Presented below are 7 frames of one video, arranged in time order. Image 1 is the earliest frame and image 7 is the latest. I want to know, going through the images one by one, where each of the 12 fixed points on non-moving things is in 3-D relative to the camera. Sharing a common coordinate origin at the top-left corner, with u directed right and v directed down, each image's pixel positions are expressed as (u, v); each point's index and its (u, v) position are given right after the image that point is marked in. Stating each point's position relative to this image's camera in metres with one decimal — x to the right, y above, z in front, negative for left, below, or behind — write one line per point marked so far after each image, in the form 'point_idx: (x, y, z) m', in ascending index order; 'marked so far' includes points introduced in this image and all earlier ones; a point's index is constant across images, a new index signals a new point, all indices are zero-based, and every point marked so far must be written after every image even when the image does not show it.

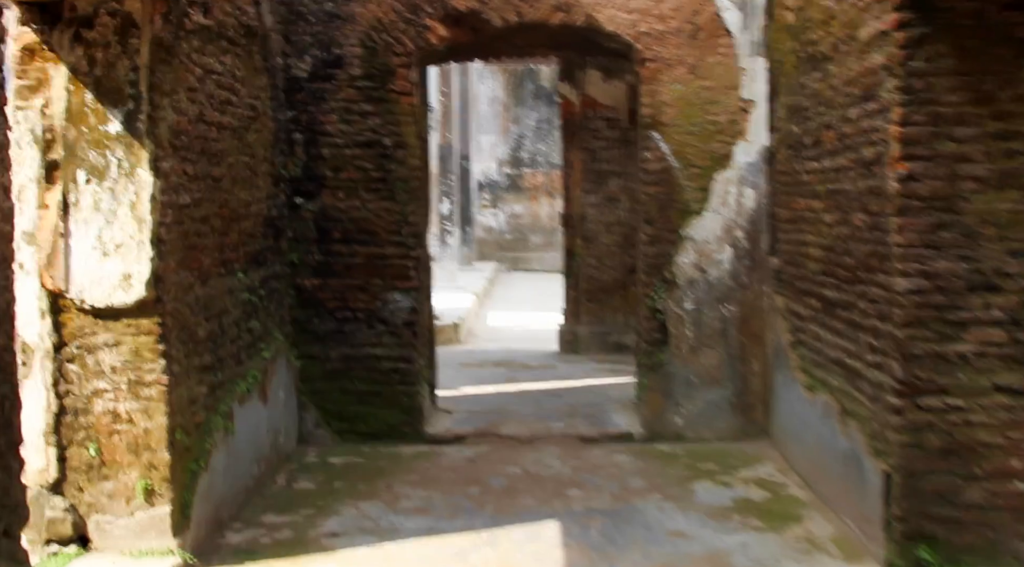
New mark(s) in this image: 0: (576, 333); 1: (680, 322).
0: (+0.4, -0.3, +7.5) m
1: (+0.7, -0.2, +4.7) m
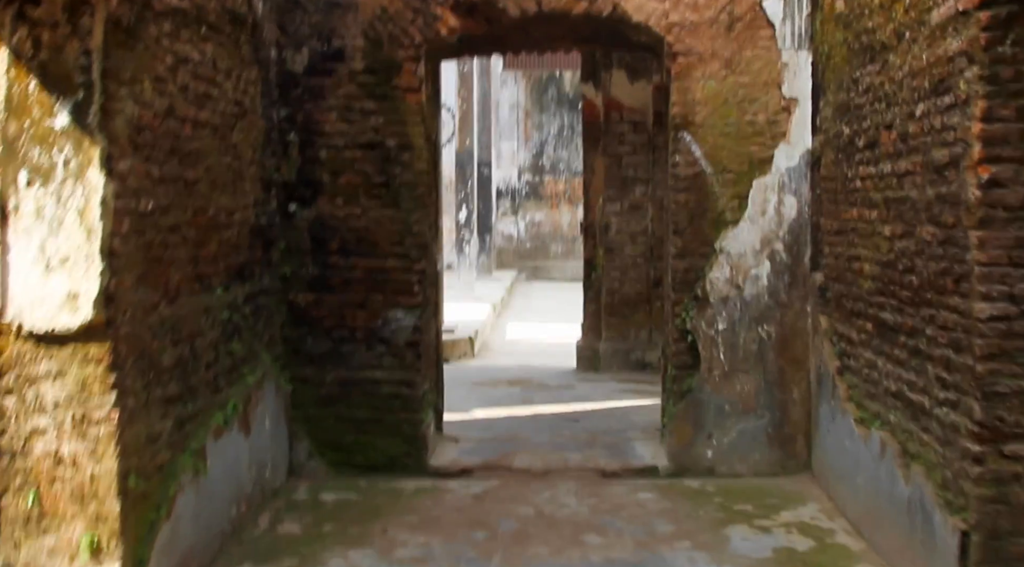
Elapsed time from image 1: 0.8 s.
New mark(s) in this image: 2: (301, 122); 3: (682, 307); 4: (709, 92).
0: (+0.6, -0.4, +7.0) m
1: (+0.8, -0.2, +4.2) m
2: (-0.9, +0.7, +4.3) m
3: (+0.7, -0.1, +4.3) m
4: (+0.8, +0.8, +4.2) m
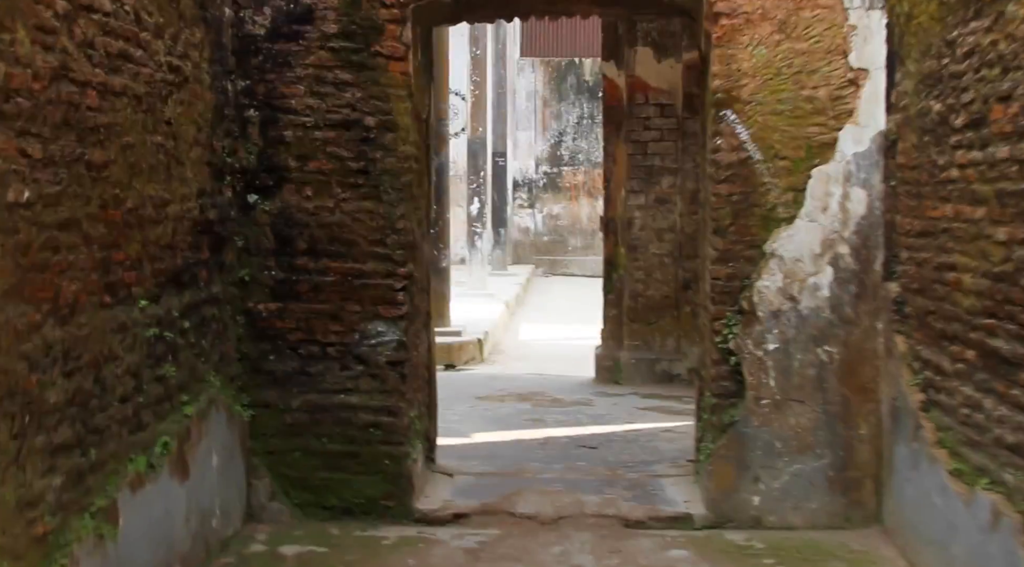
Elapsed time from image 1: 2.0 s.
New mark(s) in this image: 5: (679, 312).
0: (+0.6, -0.5, +6.2) m
1: (+0.8, -0.3, +3.5) m
2: (-0.8, +0.6, +3.6) m
3: (+0.7, -0.1, +3.5) m
4: (+0.8, +0.7, +3.4) m
5: (+1.0, -0.2, +6.1) m
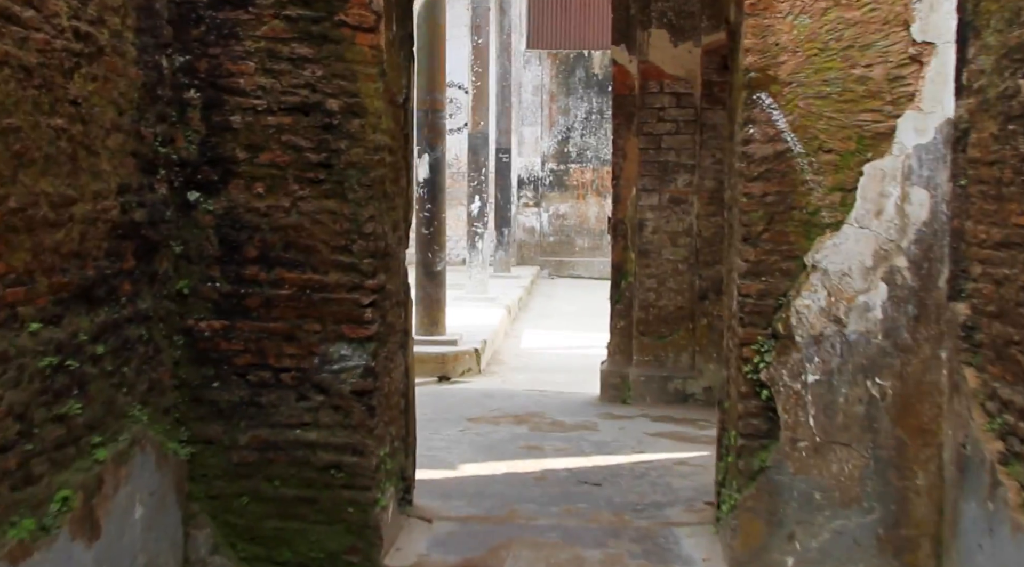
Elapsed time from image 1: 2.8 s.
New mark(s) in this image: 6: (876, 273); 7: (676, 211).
0: (+0.6, -0.5, +5.7) m
1: (+0.8, -0.3, +2.9) m
2: (-0.9, +0.6, +3.0) m
3: (+0.7, -0.2, +2.9) m
4: (+0.8, +0.7, +2.9) m
5: (+1.0, -0.2, +5.6) m
6: (+1.0, 0.0, +2.8) m
7: (+0.9, +0.4, +5.6) m
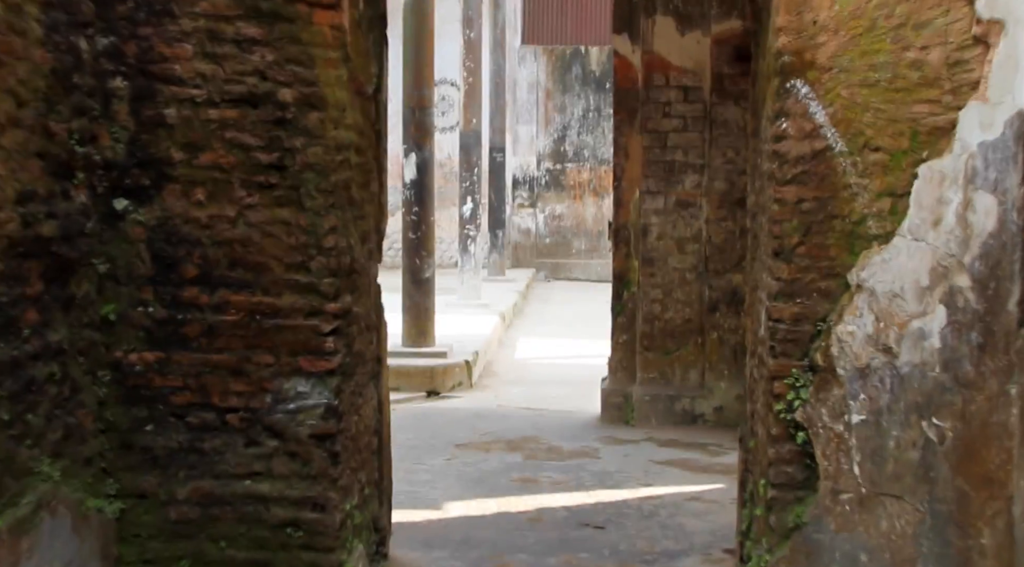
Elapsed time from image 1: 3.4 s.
0: (+0.6, -0.5, +5.2) m
1: (+0.8, -0.4, +2.4) m
2: (-0.9, +0.5, +2.5) m
3: (+0.6, -0.2, +2.5) m
4: (+0.7, +0.6, +2.4) m
5: (+0.9, -0.3, +5.1) m
6: (+1.0, 0.0, +2.4) m
7: (+0.8, +0.3, +5.1) m
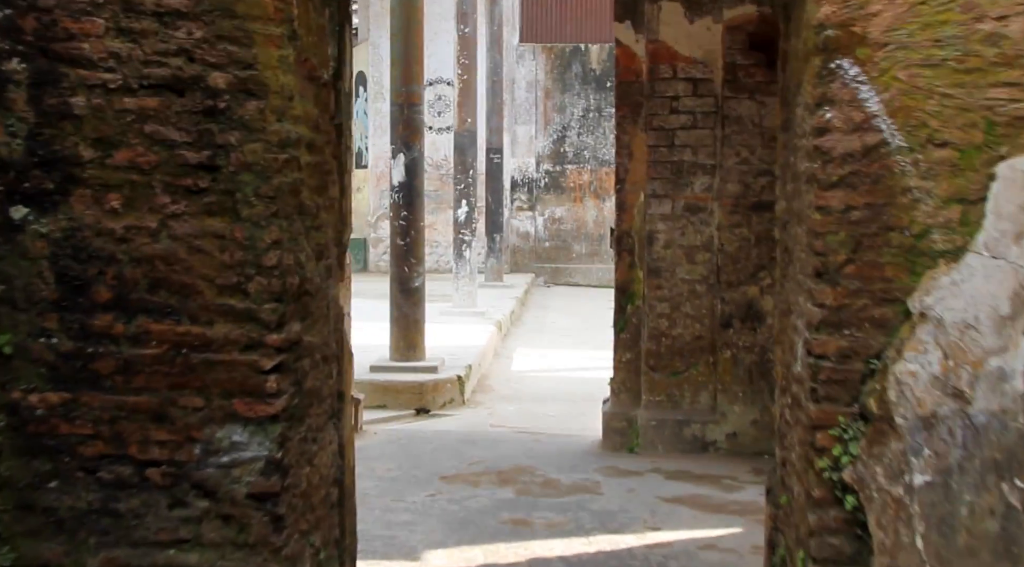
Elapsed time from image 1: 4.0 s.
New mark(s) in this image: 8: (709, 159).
0: (+0.5, -0.6, +4.7) m
1: (+0.7, -0.4, +2.0) m
2: (-0.9, +0.5, +2.1) m
3: (+0.6, -0.3, +2.0) m
4: (+0.7, +0.6, +1.9) m
5: (+0.9, -0.3, +4.6) m
6: (+0.9, -0.1, +1.9) m
7: (+0.8, +0.3, +4.6) m
8: (+0.9, +0.5, +4.6) m
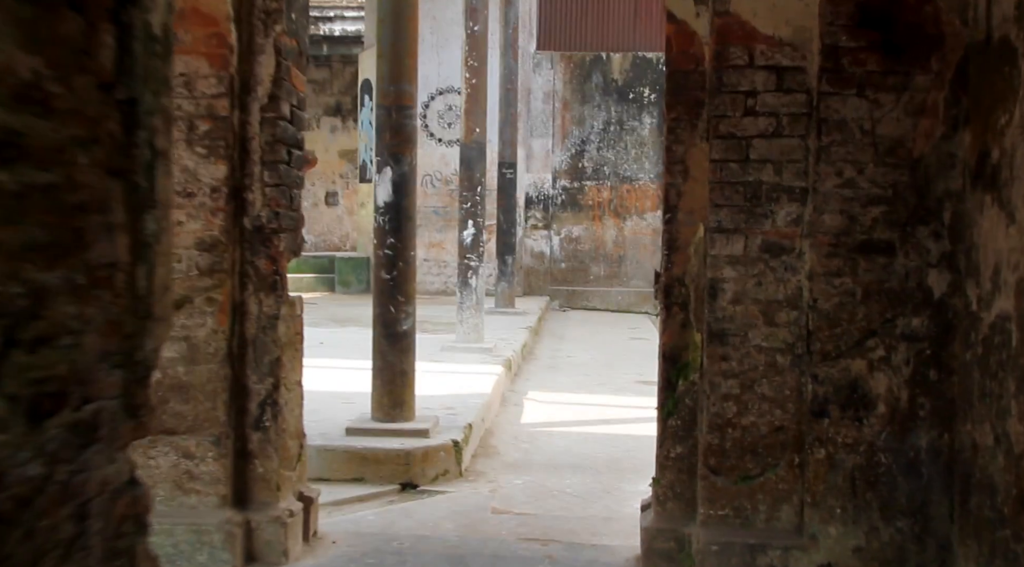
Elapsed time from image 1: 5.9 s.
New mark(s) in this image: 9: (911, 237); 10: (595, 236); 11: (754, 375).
0: (+0.6, -0.8, +3.3) m
1: (+0.7, -0.6, +0.6) m
2: (-0.9, +0.3, +0.7) m
3: (+0.6, -0.5, +0.6) m
4: (+0.7, +0.4, +0.6) m
5: (+0.9, -0.5, +3.2) m
6: (+0.9, -0.3, +0.5) m
7: (+0.8, +0.1, +3.3) m
8: (+0.9, +0.3, +3.2) m
9: (+1.2, +0.1, +3.1) m
10: (+1.1, +0.6, +13.9) m
11: (+0.8, -0.3, +3.3) m
